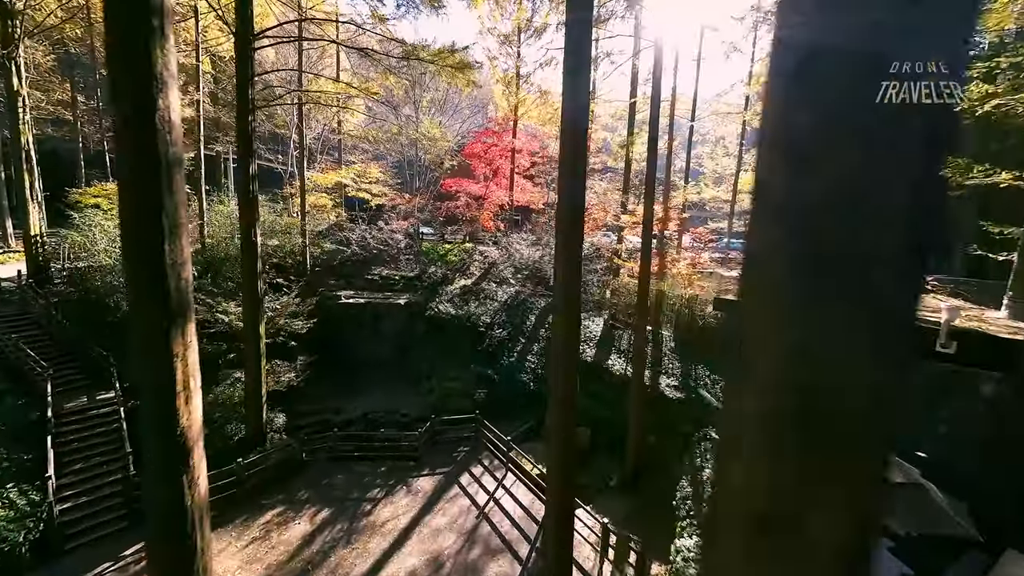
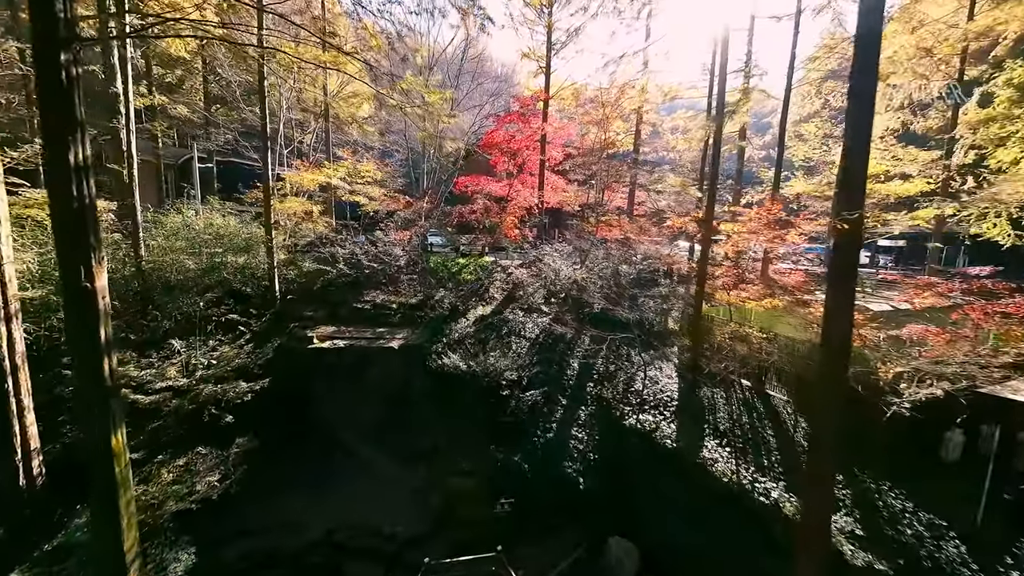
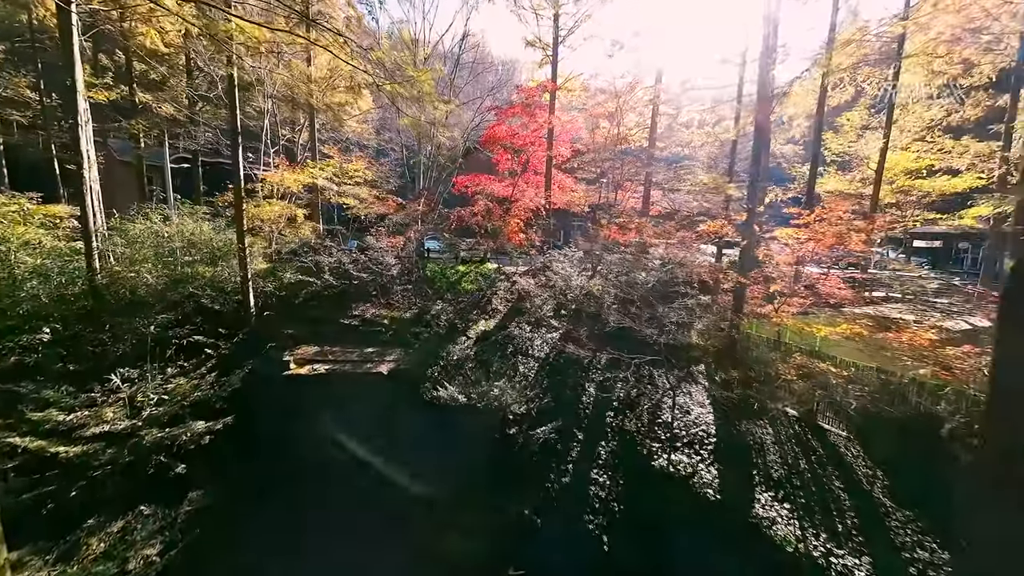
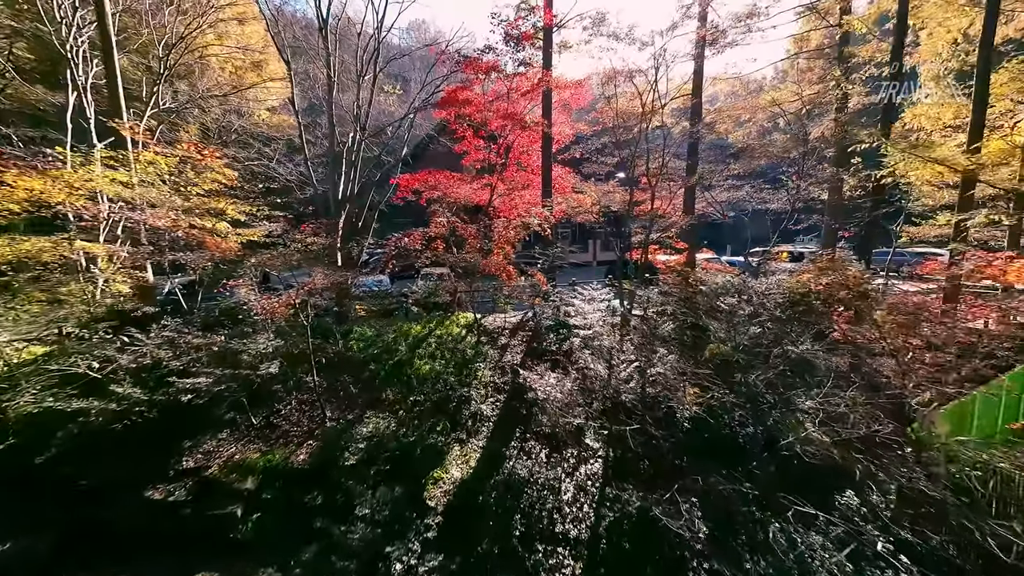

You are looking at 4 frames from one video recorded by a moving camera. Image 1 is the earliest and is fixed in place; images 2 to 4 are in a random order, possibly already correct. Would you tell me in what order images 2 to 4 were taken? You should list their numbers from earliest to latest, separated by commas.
2, 3, 4
